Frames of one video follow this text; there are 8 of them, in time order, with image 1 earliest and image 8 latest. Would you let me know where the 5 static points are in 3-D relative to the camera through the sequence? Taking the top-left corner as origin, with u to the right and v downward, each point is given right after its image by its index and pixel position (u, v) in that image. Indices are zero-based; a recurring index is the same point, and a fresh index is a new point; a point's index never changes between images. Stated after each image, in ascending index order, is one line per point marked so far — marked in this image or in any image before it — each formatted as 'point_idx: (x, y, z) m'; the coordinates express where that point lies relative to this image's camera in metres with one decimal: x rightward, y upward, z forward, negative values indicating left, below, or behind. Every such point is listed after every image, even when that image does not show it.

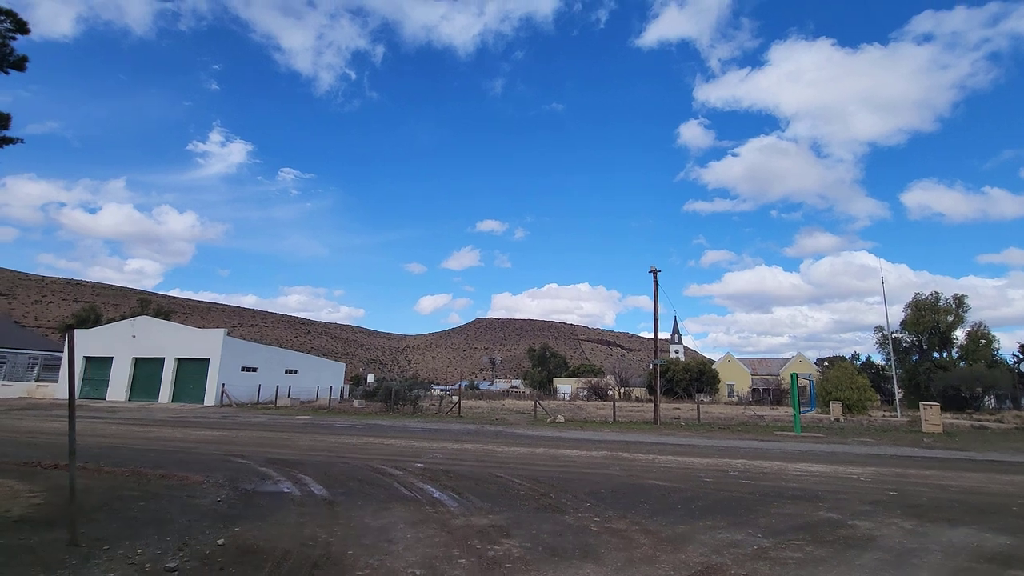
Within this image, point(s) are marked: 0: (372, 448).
0: (-4.0, -4.5, +14.6) m
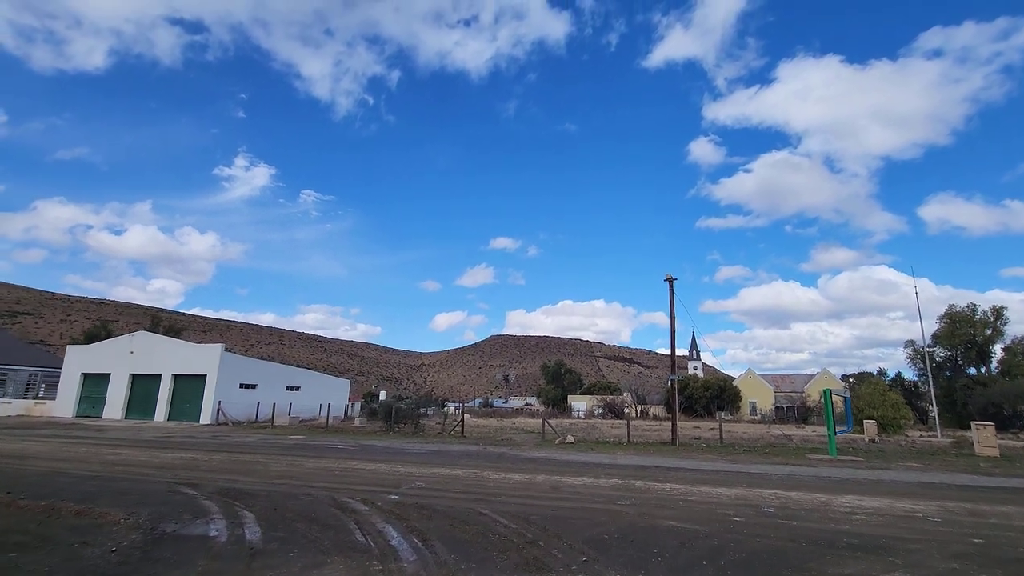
0: (-4.1, -4.7, +12.9) m
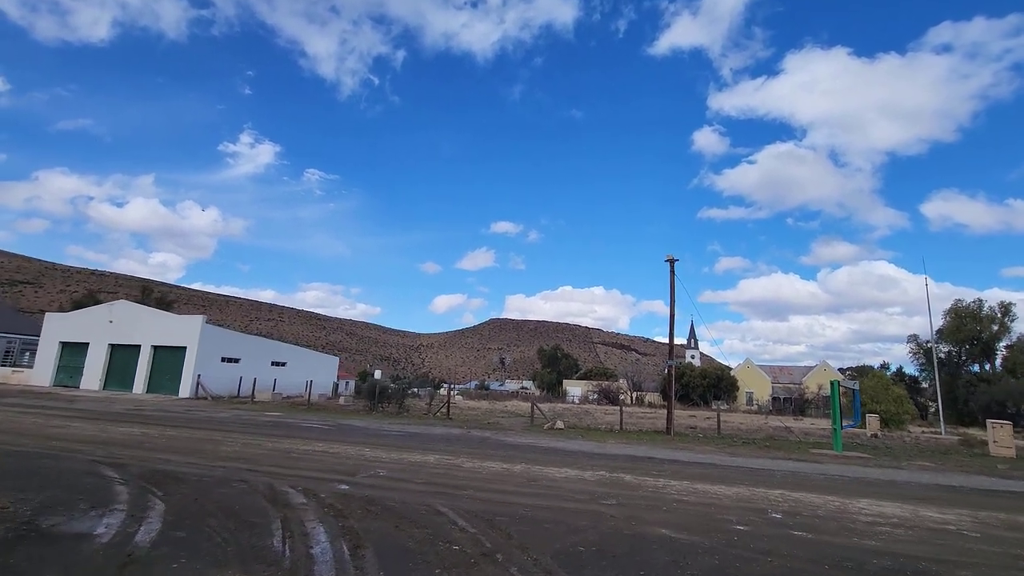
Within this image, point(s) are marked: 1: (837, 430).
0: (-4.7, -3.8, +11.6) m
1: (+12.2, -5.4, +19.5) m
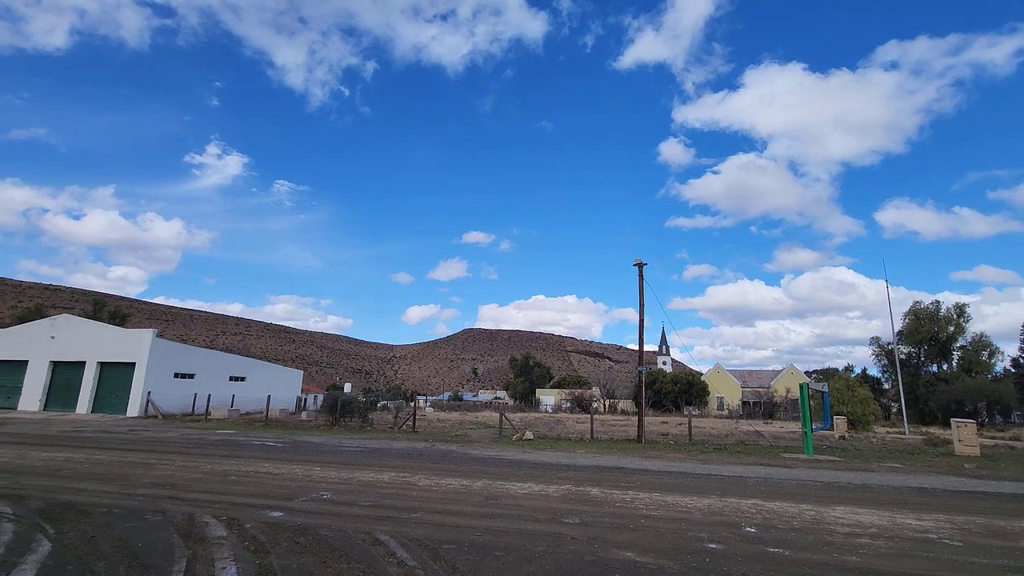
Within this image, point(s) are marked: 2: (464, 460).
0: (-5.5, -3.9, +10.6) m
1: (+11.0, -5.4, +19.3) m
2: (-1.5, -5.5, +16.6) m
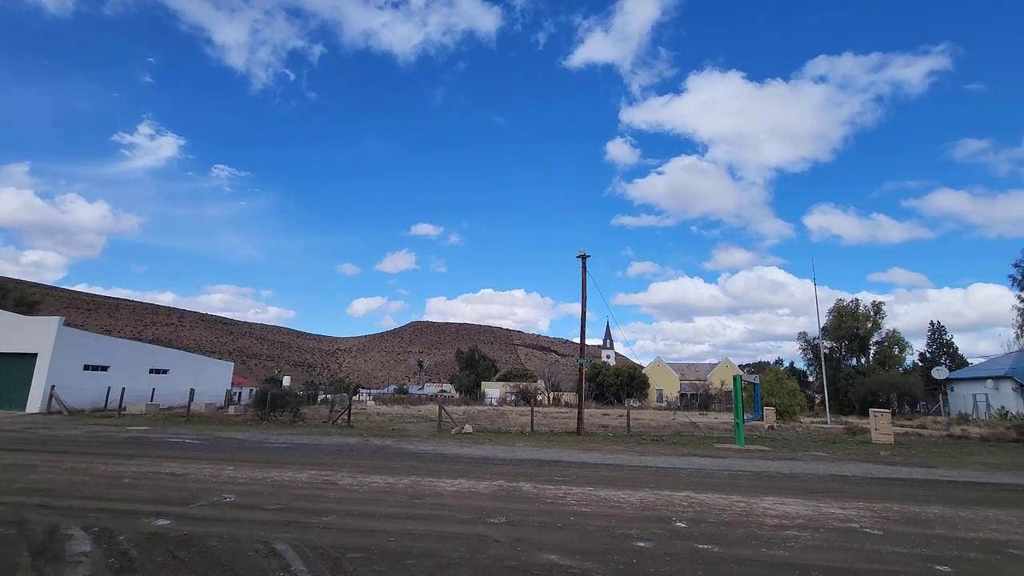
0: (-6.9, -3.6, +9.4) m
1: (+8.7, -5.2, +19.8) m
2: (-3.5, -5.1, +15.9) m
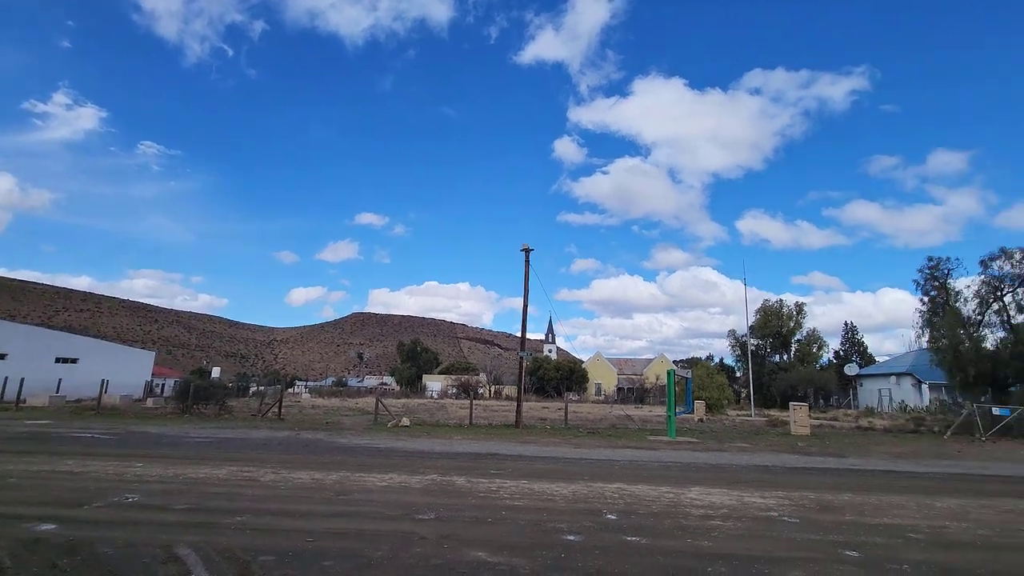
0: (-8.0, -3.2, +8.5) m
1: (+6.3, -5.1, +20.5) m
2: (-5.4, -4.8, +15.3) m
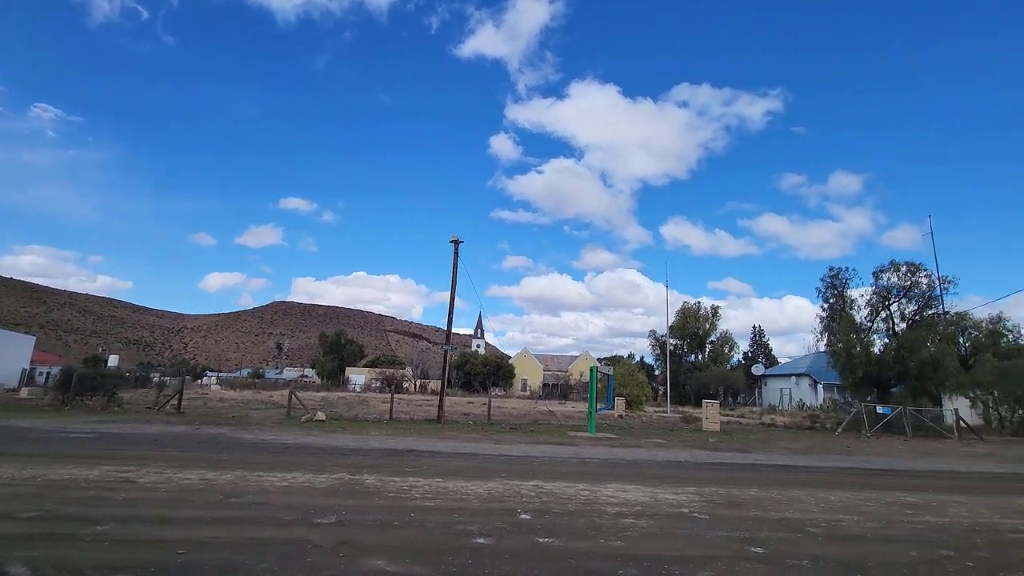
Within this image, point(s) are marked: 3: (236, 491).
0: (-9.3, -2.7, +7.0) m
1: (+3.2, -5.0, +20.8) m
2: (-7.7, -4.3, +14.1) m
3: (-4.1, -3.1, +7.8) m
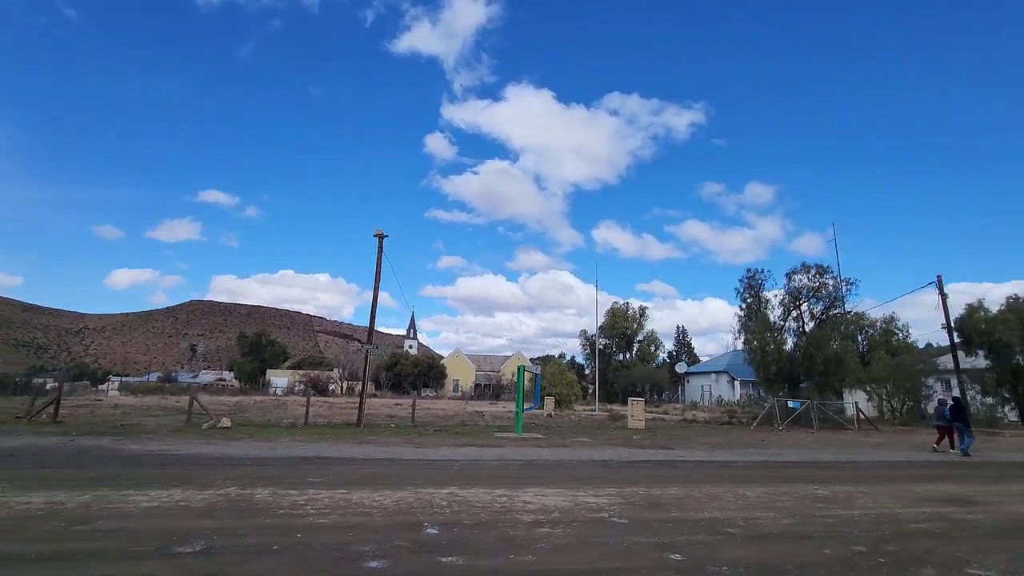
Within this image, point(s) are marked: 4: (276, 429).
0: (-10.4, -2.5, +5.1) m
1: (+0.3, -4.9, +20.3) m
2: (-9.7, -4.1, +12.3) m
3: (-5.4, -2.9, +6.6) m
4: (-9.1, -5.4, +19.9) m
